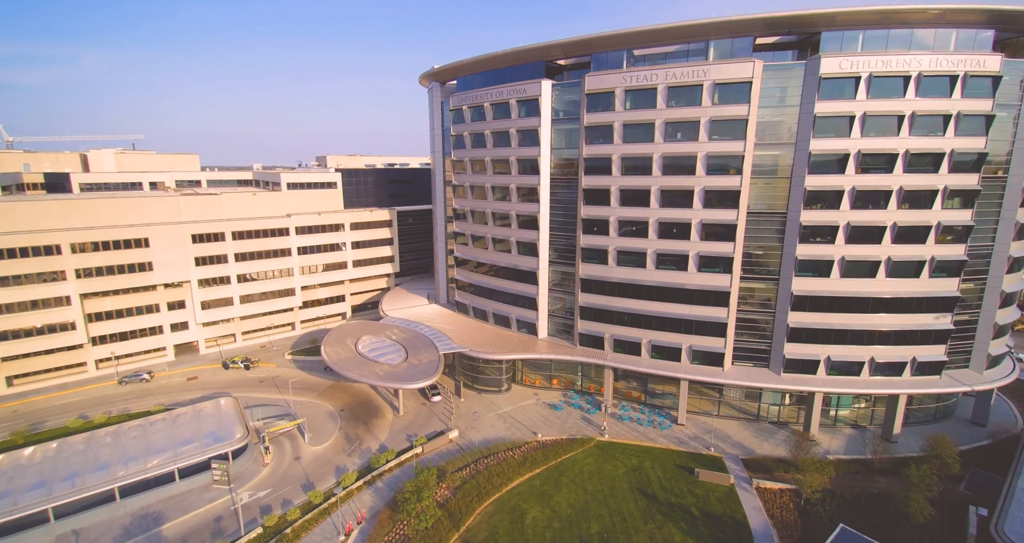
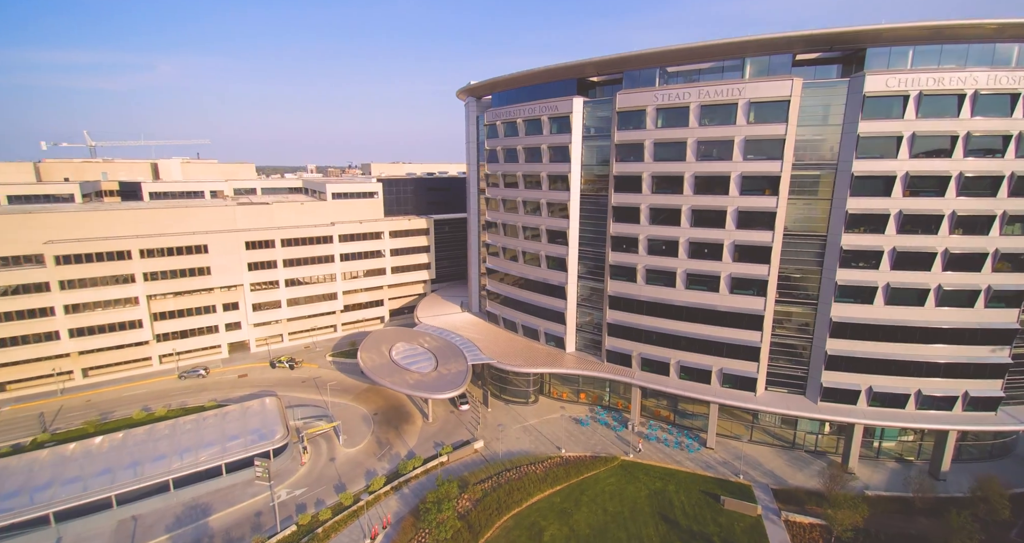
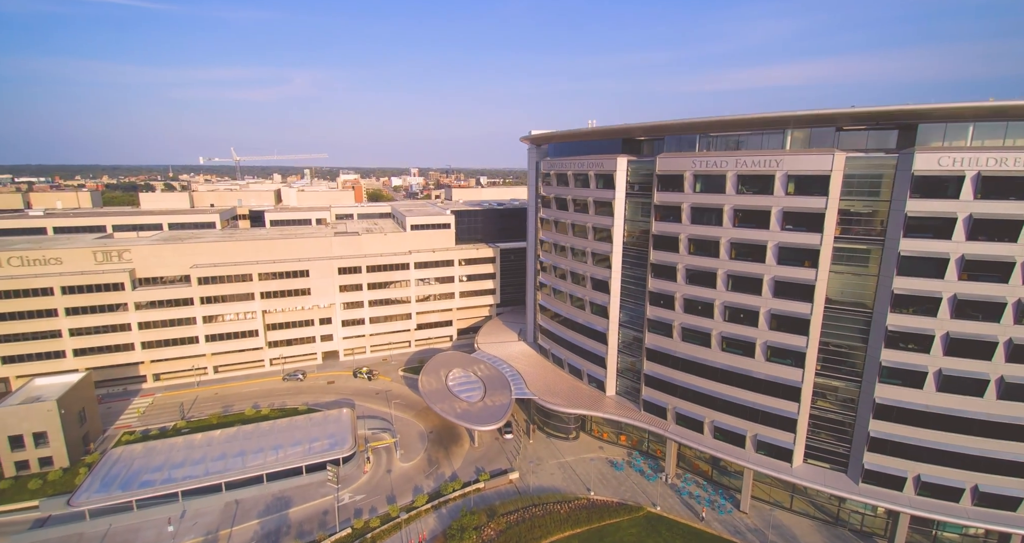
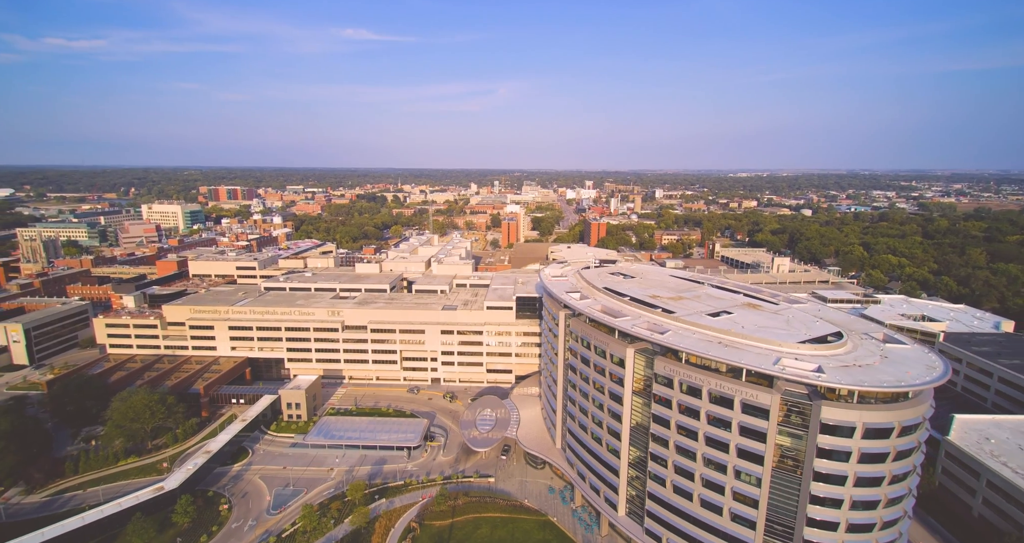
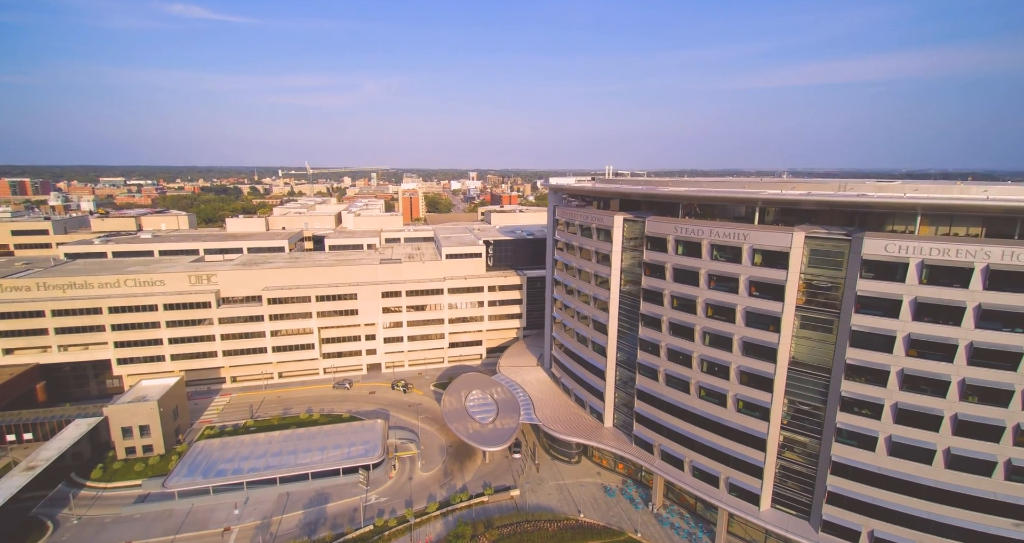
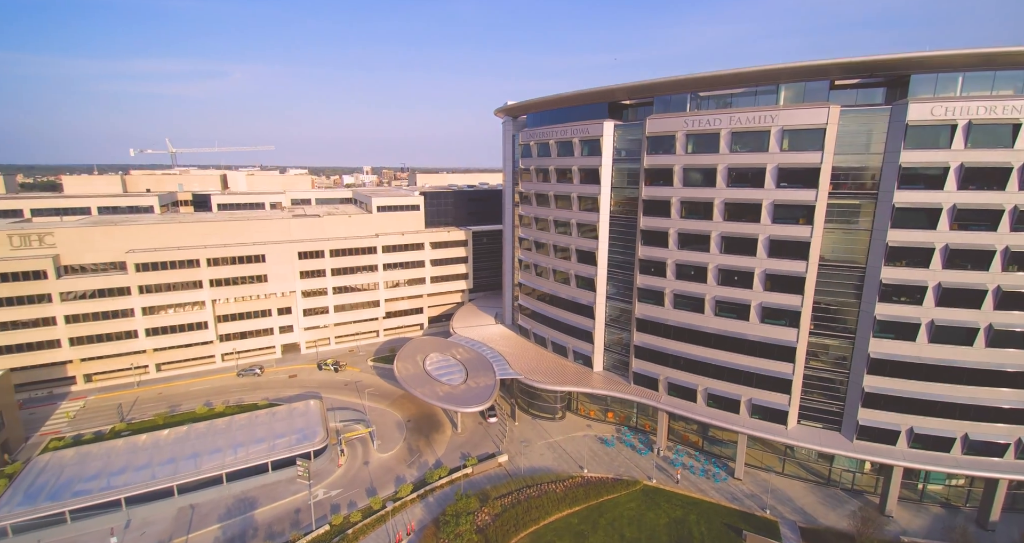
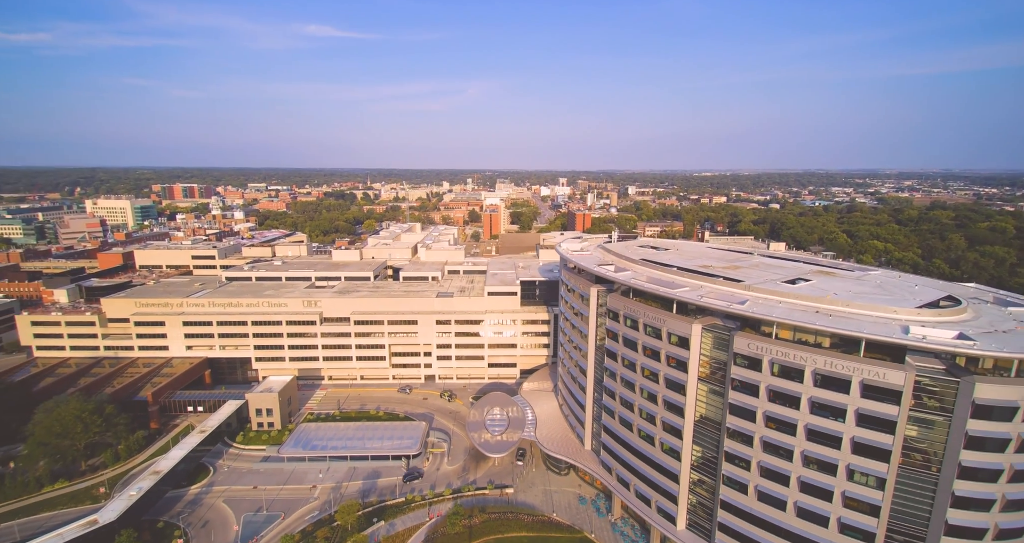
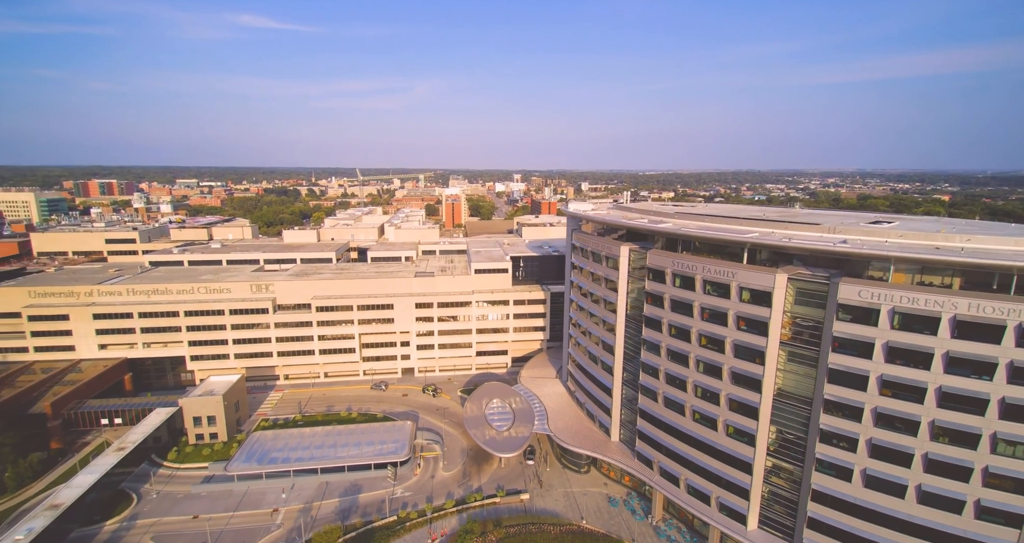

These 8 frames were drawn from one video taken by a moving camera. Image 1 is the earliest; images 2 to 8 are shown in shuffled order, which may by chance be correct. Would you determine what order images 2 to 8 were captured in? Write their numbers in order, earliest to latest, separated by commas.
2, 6, 3, 5, 8, 7, 4
